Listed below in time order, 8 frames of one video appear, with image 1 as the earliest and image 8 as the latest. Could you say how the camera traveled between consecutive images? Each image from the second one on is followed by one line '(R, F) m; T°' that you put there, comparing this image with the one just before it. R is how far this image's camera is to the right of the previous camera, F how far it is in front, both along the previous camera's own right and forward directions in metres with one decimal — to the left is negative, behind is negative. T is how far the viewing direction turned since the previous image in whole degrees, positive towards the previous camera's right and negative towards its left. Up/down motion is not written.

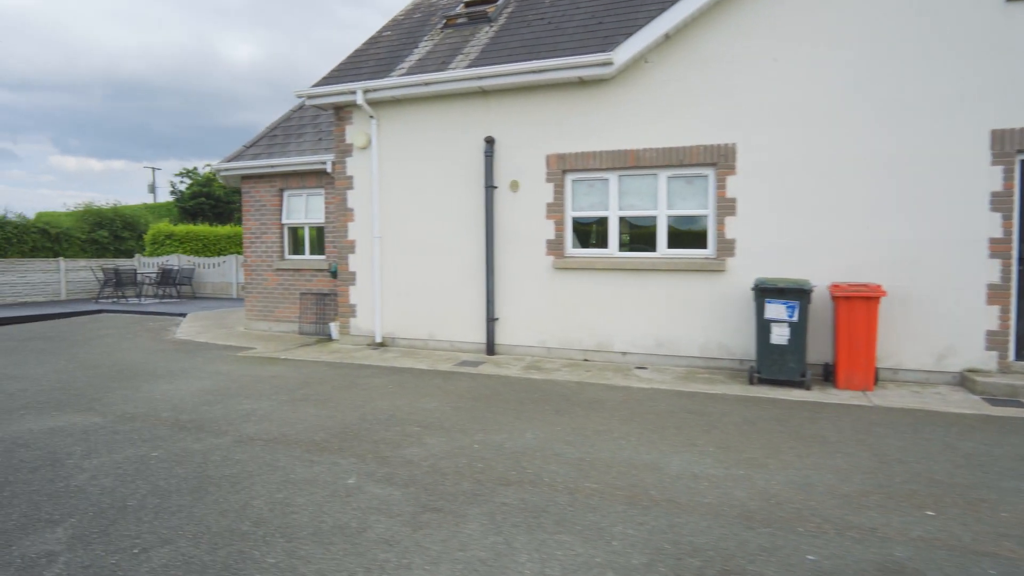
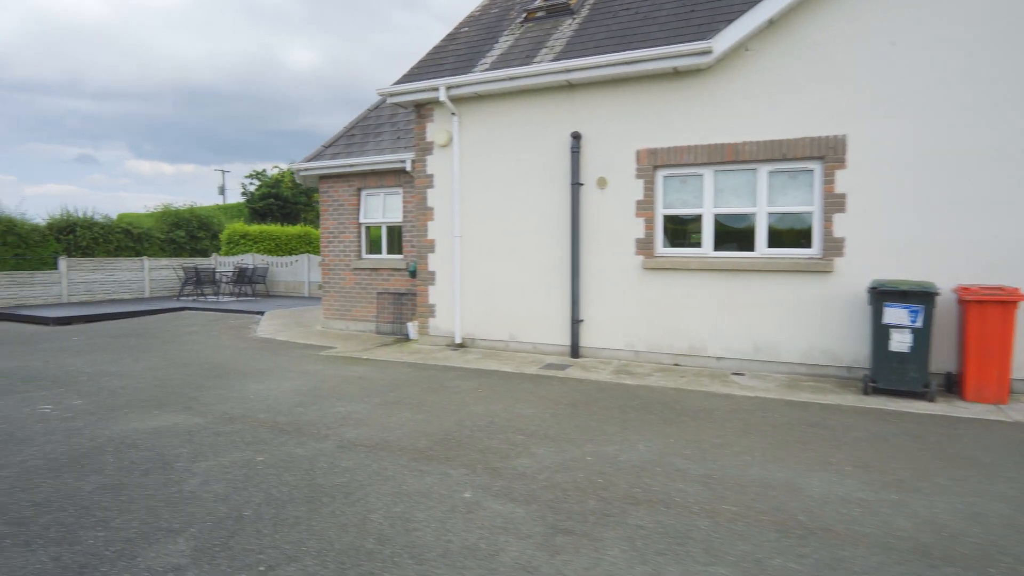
(-0.4, +0.3) m; -5°
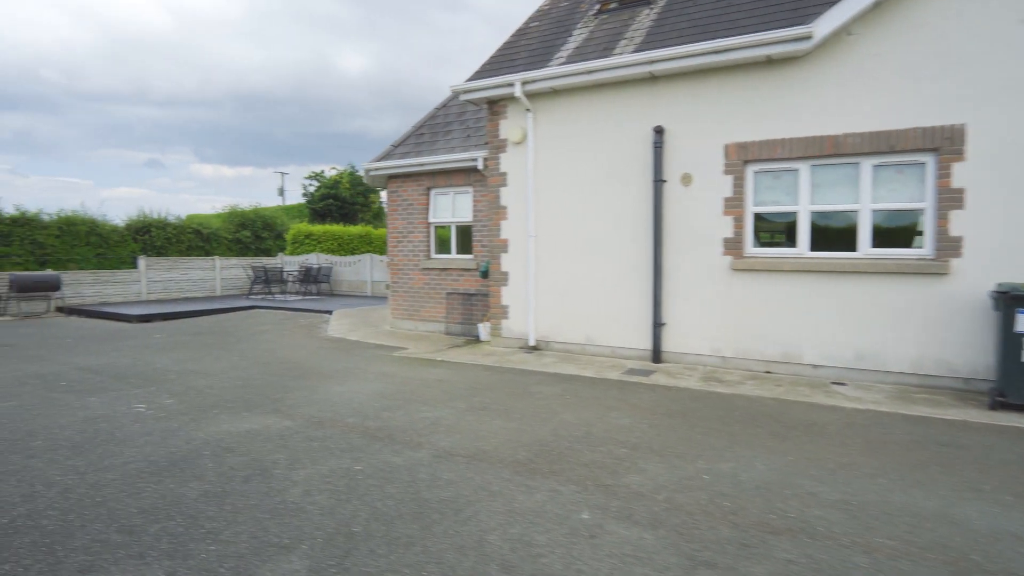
(-0.4, +0.2) m; -4°
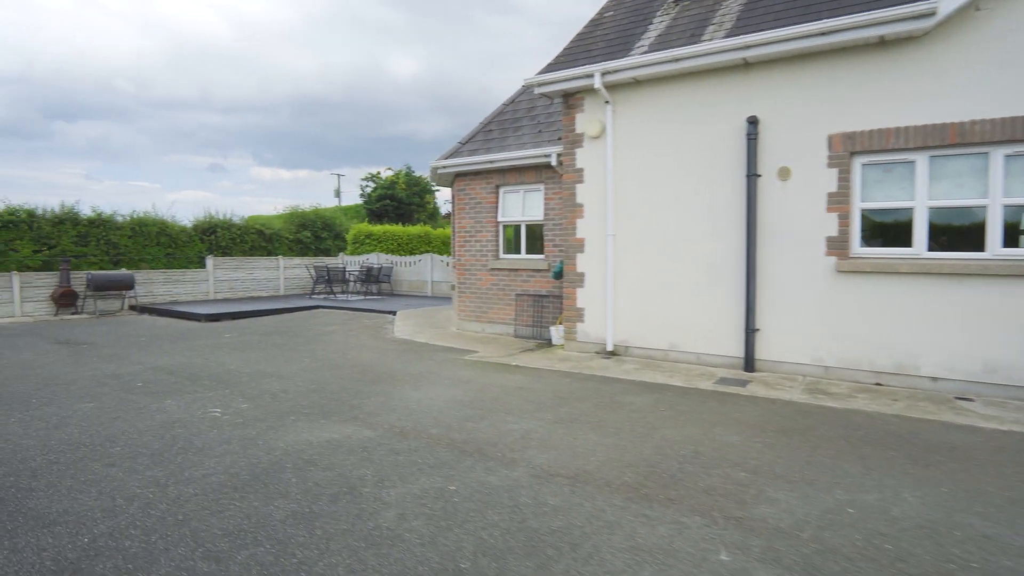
(-0.4, +0.4) m; -4°
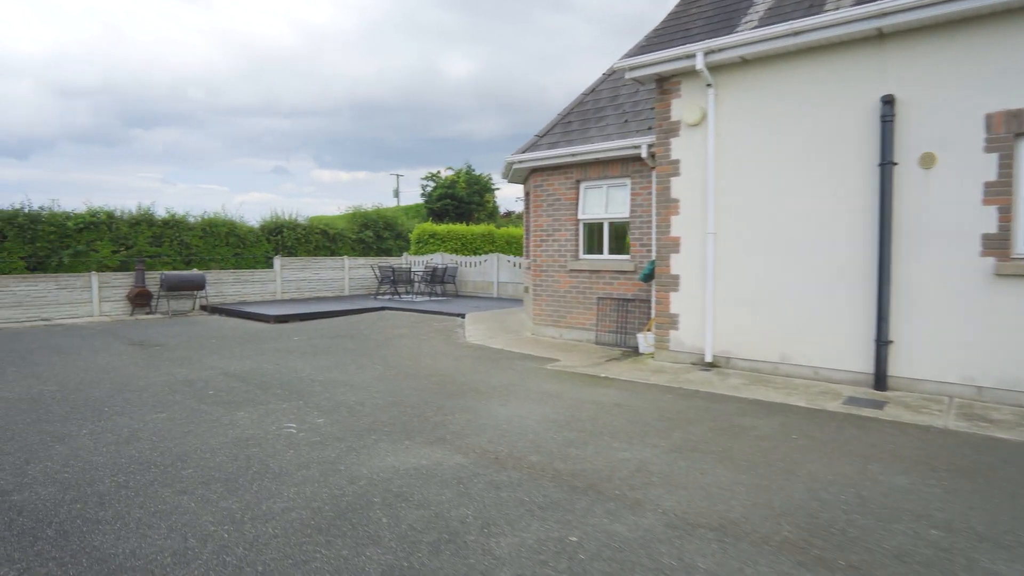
(-0.4, +0.6) m; -5°
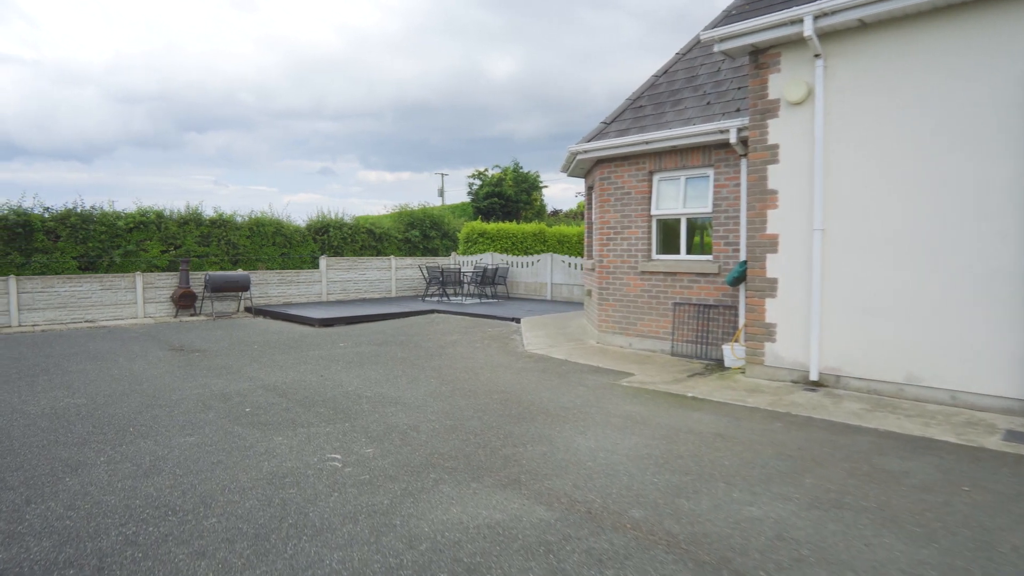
(-0.3, +0.9) m; -4°
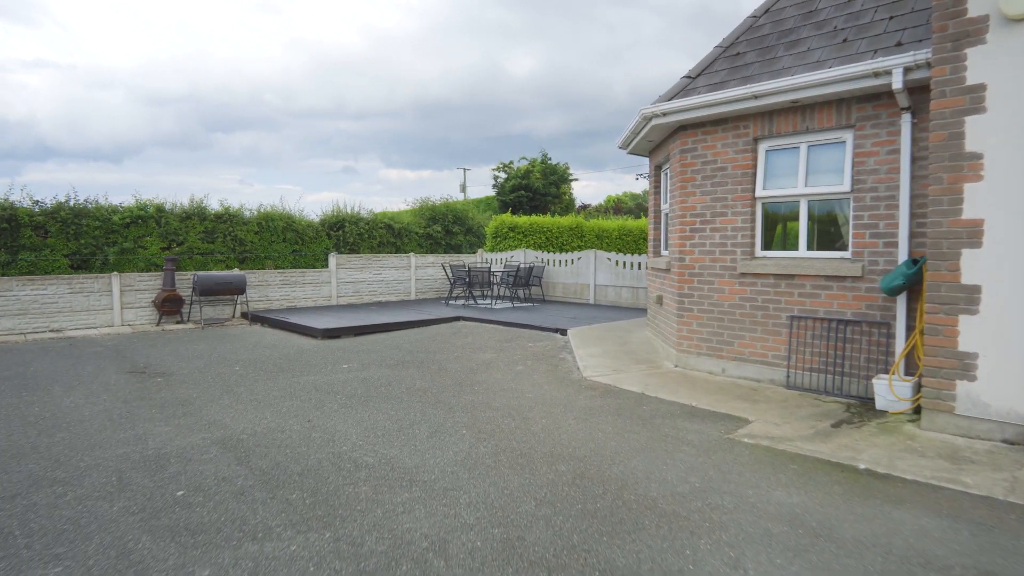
(-0.3, +2.1) m; -2°
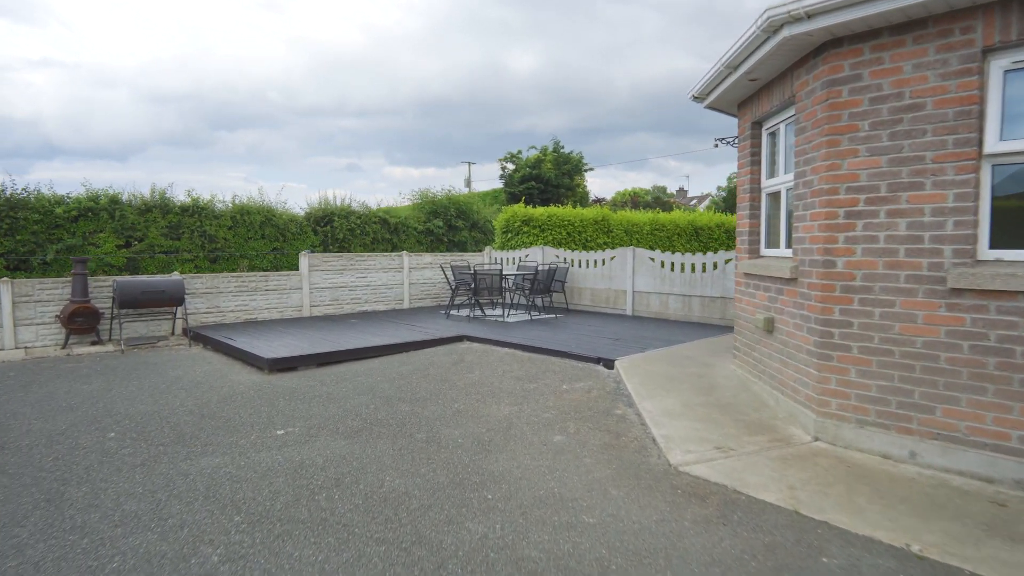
(-0.2, +2.7) m; 0°
